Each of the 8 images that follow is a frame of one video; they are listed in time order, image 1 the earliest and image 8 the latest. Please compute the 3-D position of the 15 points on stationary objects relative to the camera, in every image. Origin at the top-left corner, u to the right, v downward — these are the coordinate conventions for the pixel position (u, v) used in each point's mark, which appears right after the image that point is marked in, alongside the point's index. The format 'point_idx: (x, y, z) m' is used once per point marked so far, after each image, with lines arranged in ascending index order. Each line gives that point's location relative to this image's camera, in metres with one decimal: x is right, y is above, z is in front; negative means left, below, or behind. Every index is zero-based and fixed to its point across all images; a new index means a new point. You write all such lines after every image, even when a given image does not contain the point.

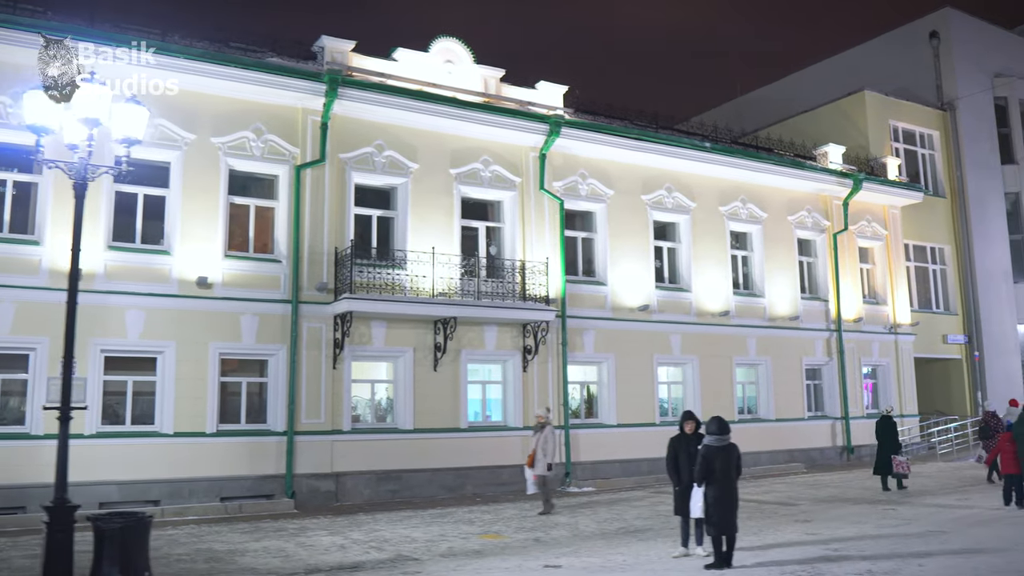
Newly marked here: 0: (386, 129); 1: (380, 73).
0: (-3.4, +4.2, +19.1) m
1: (-3.5, +5.7, +19.1) m
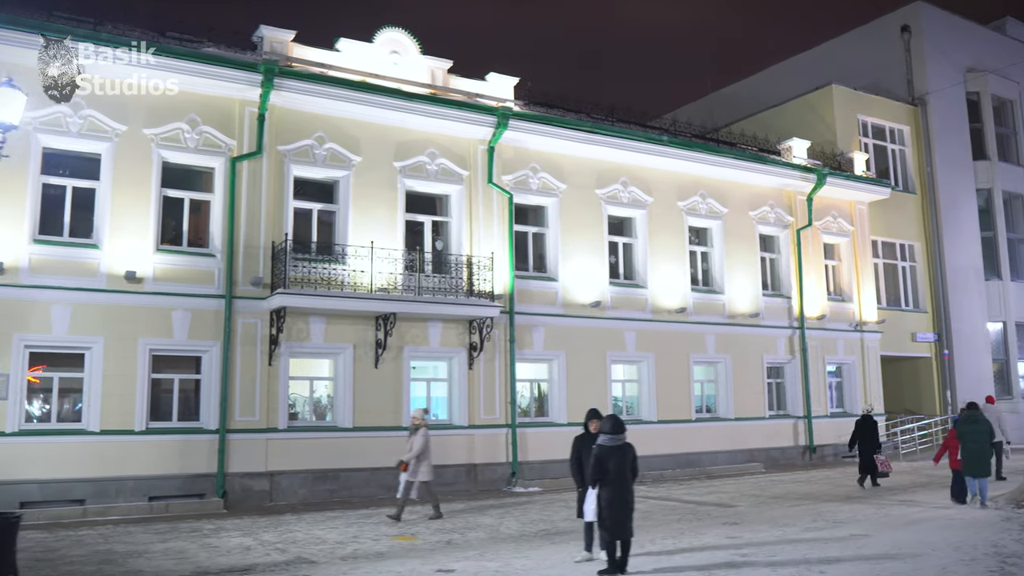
0: (-4.8, +4.3, +18.7) m
1: (-4.9, +5.8, +18.7) m
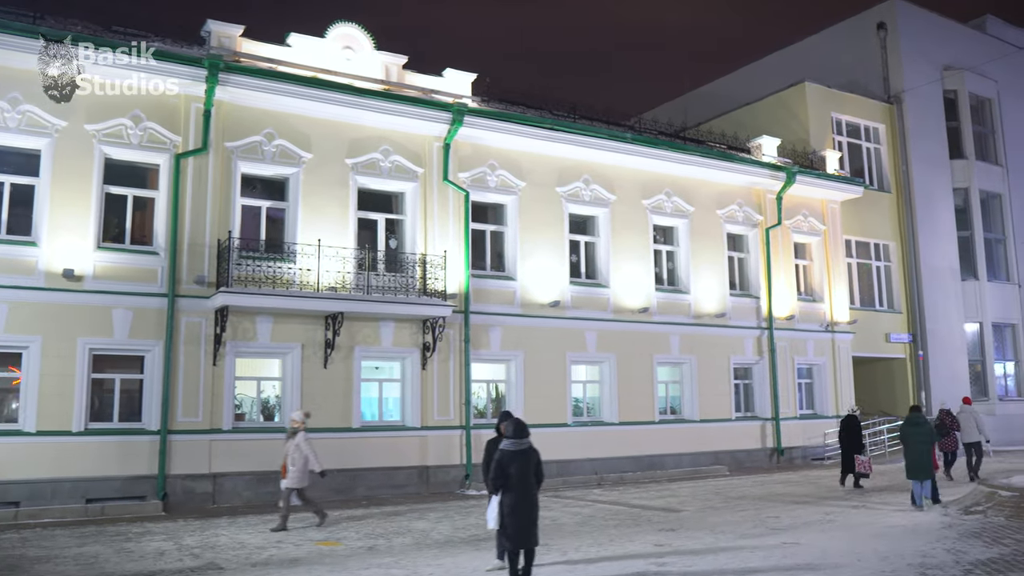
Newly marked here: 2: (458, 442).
0: (-6.0, +4.4, +18.4) m
1: (-6.1, +5.8, +18.4) m
2: (-1.4, -4.1, +19.2) m
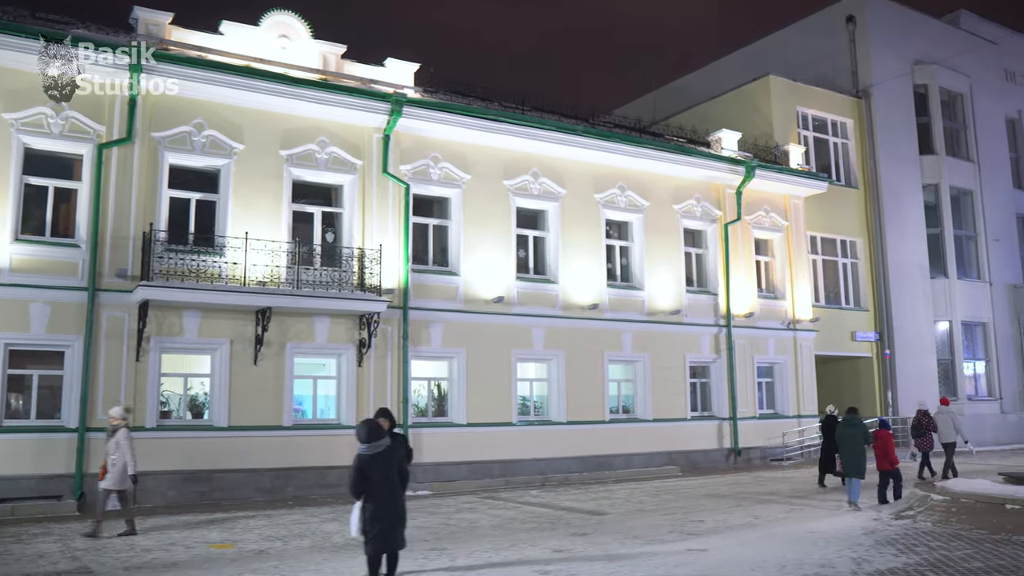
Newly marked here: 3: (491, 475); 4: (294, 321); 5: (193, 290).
0: (-7.6, +4.5, +17.9) m
1: (-7.7, +6.0, +17.9) m
2: (-3.0, -4.0, +18.7) m
3: (-0.6, -5.1, +19.6) m
4: (-5.5, -0.8, +18.1) m
5: (-7.3, 0.0, +16.5) m
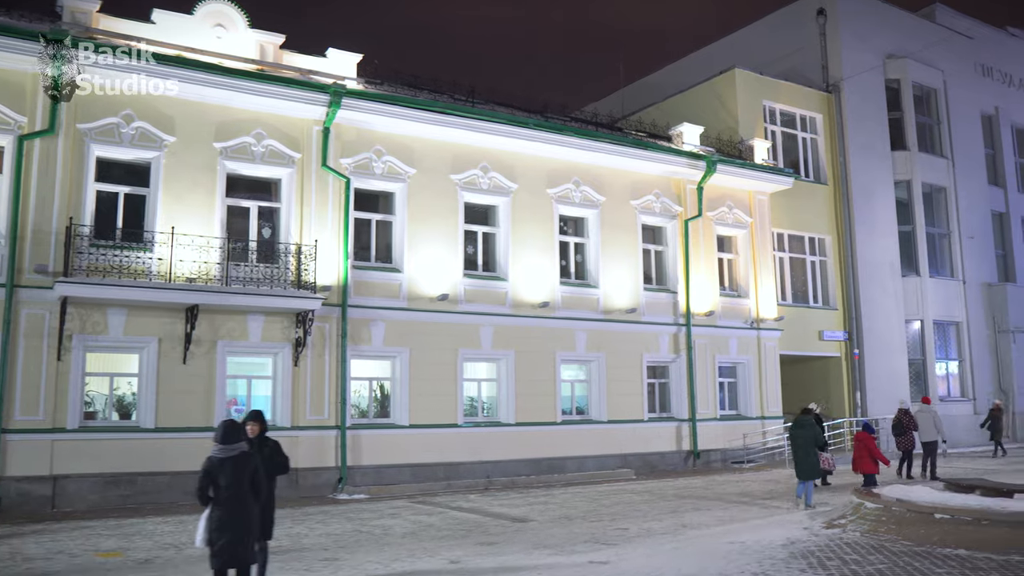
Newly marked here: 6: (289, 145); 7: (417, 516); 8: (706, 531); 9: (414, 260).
0: (-9.0, +4.6, +17.3) m
1: (-9.2, +6.1, +17.4) m
2: (-4.5, -3.9, +18.2) m
3: (-2.1, -5.0, +19.1) m
4: (-6.9, -0.8, +17.5) m
5: (-8.8, 0.0, +15.9) m
6: (-5.7, +3.7, +18.5) m
7: (-1.9, -4.5, +14.3) m
8: (+3.4, -4.2, +12.5) m
9: (-2.7, +0.7, +19.5) m
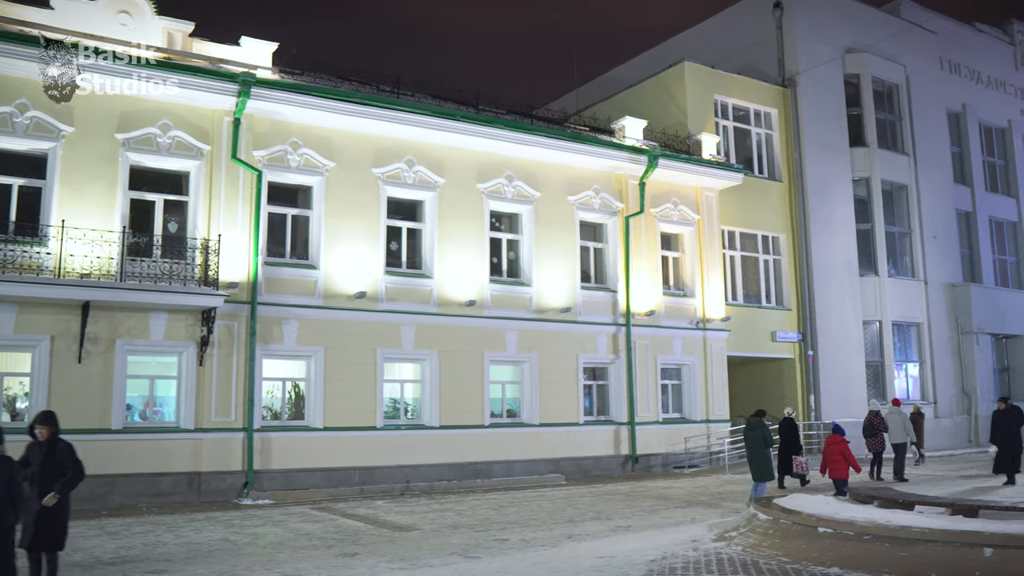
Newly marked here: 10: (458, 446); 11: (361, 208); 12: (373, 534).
0: (-11.1, +4.7, +16.7) m
1: (-11.2, +6.2, +16.7) m
2: (-6.6, -3.8, +17.4) m
3: (-4.1, -4.9, +18.4) m
4: (-9.0, -0.7, +16.8) m
5: (-10.9, +0.1, +15.3) m
6: (-7.8, +3.8, +17.9) m
7: (-4.0, -4.4, +13.5) m
8: (+1.3, -4.1, +11.7) m
9: (-4.7, +0.8, +18.8) m
10: (-1.5, -4.3, +19.8) m
11: (-4.0, +2.2, +19.3) m
12: (-2.4, -4.3, +12.5) m
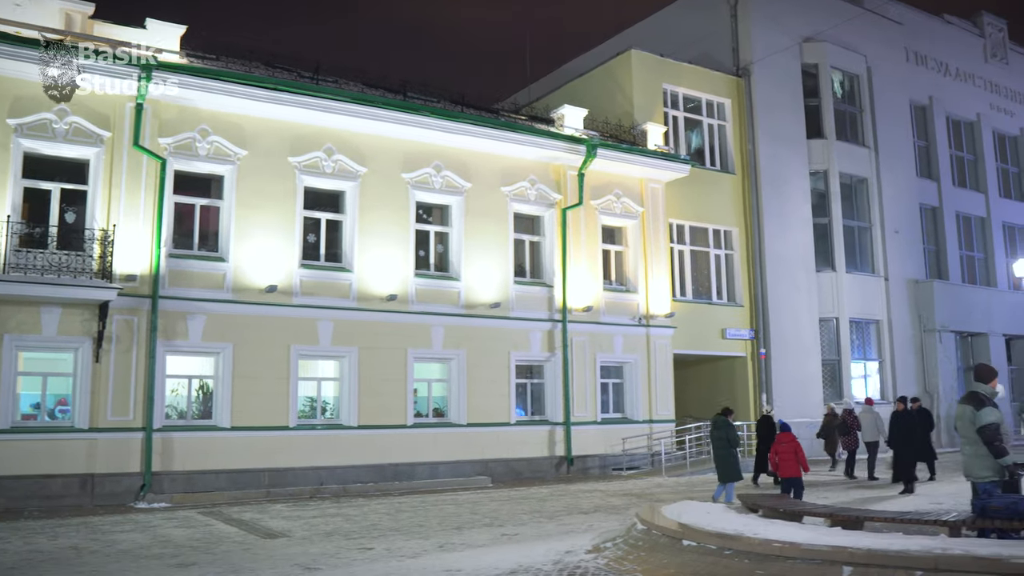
0: (-13.1, +4.9, +15.9) m
1: (-13.2, +6.3, +15.9) m
2: (-8.6, -3.7, +16.7) m
3: (-6.2, -4.8, +17.6) m
4: (-11.0, -0.5, +16.0) m
5: (-12.9, +0.3, +14.5) m
6: (-9.8, +3.9, +17.1) m
7: (-6.0, -4.3, +12.7) m
8: (-0.8, -4.0, +10.9) m
9: (-6.7, +1.0, +18.0) m
10: (-3.5, -4.2, +19.0) m
11: (-6.0, +2.3, +18.5) m
12: (-4.5, -4.1, +11.7) m
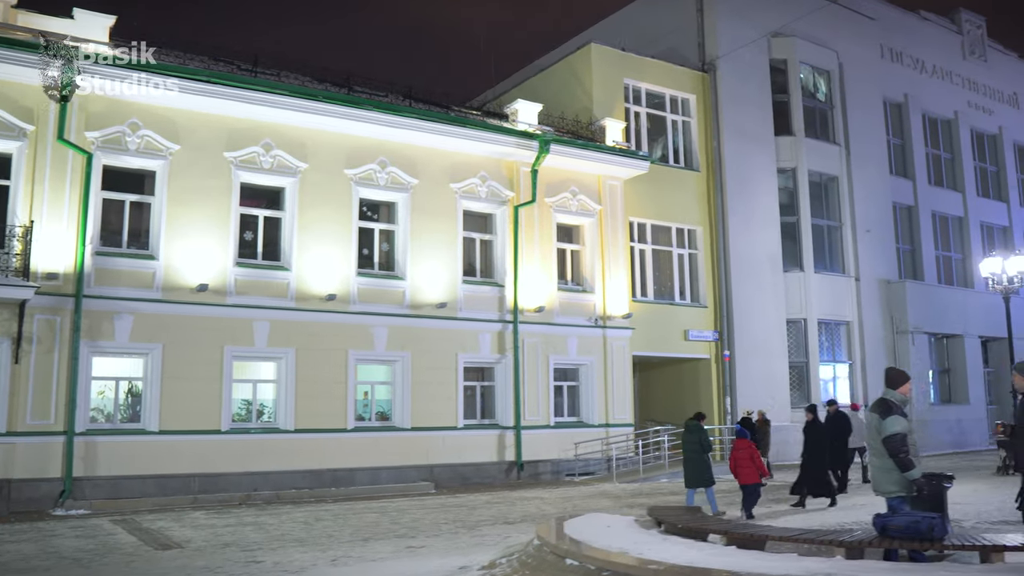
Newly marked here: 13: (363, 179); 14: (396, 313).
0: (-14.6, +4.9, +15.3) m
1: (-14.7, +6.4, +15.4) m
2: (-10.1, -3.6, +16.1) m
3: (-7.7, -4.8, +17.0) m
4: (-12.5, -0.5, +15.5) m
5: (-14.4, +0.3, +13.9) m
6: (-11.2, +4.0, +16.5) m
7: (-7.5, -4.3, +12.2) m
8: (-2.3, -4.0, +10.3) m
9: (-8.2, +1.0, +17.4) m
10: (-5.0, -4.2, +18.4) m
11: (-7.5, +2.3, +17.9) m
12: (-5.9, -4.1, +11.2) m
13: (-4.0, +2.9, +19.5) m
14: (-3.1, -0.7, +19.5) m
